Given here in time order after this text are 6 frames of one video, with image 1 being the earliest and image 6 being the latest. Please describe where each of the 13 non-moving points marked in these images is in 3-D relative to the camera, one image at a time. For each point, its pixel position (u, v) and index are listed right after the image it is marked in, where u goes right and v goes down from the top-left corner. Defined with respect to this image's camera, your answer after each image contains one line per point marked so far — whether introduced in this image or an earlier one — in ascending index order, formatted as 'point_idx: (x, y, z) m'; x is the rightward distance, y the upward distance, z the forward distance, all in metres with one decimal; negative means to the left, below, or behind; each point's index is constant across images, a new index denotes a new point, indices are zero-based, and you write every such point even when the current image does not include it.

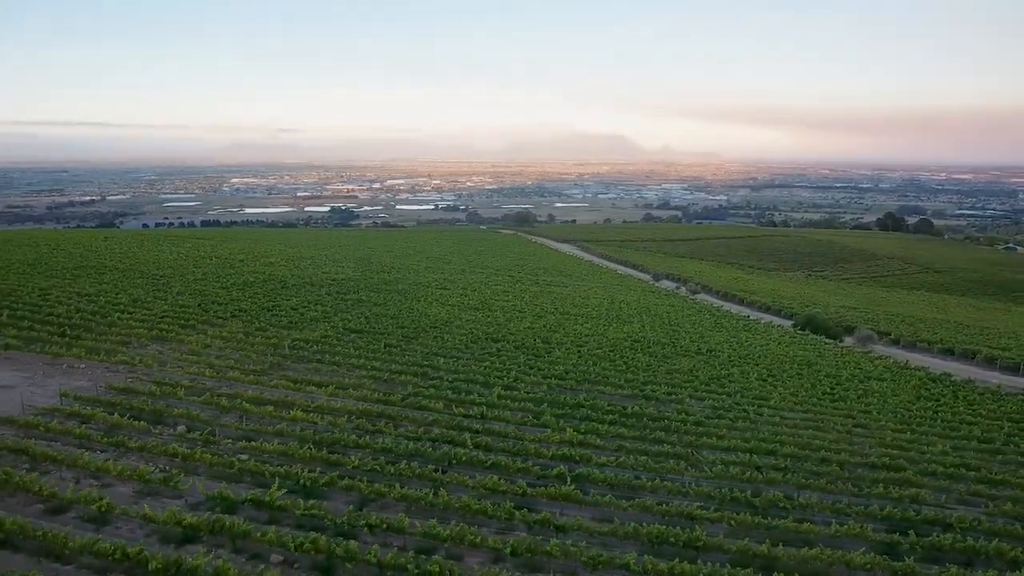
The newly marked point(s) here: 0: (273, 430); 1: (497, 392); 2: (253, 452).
0: (-5.0, -3.0, +13.5) m
1: (-0.5, -2.8, +17.4) m
2: (-5.1, -3.1, +12.5) m
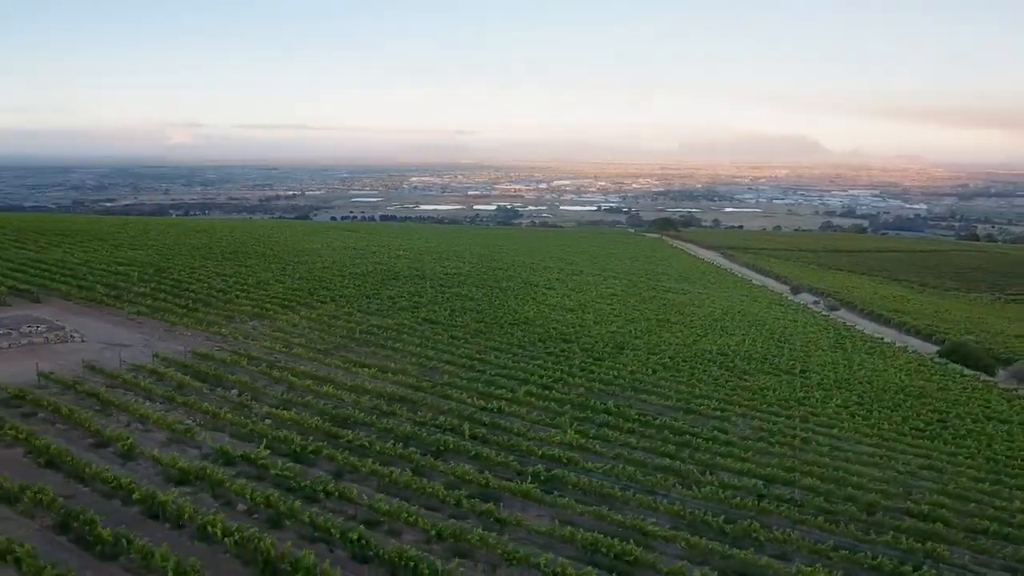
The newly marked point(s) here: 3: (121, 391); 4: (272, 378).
0: (-5.0, -2.7, +15.2) m
1: (+0.4, -2.8, +17.8) m
2: (-5.3, -2.8, +14.2) m
3: (-8.9, -2.3, +14.6) m
4: (-6.2, -2.3, +16.7) m
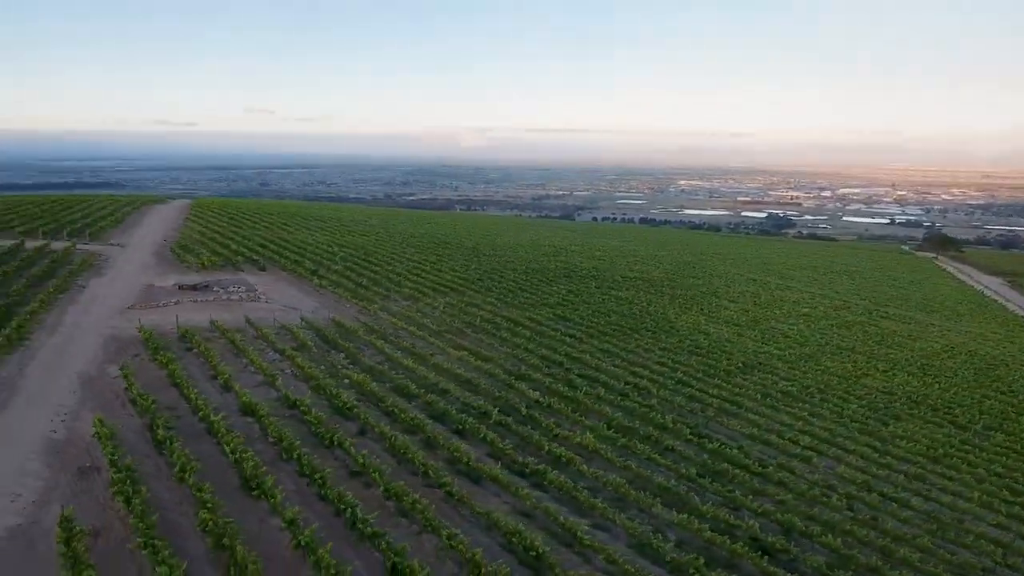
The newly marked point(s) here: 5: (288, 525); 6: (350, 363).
0: (-3.7, -2.2, +17.8) m
1: (+2.3, -2.9, +18.0) m
2: (-4.3, -2.3, +17.0) m
3: (-7.4, -1.5, +18.8) m
4: (-4.2, -1.8, +19.6) m
5: (-3.5, -3.7, +10.2) m
6: (-4.6, -2.1, +18.1) m
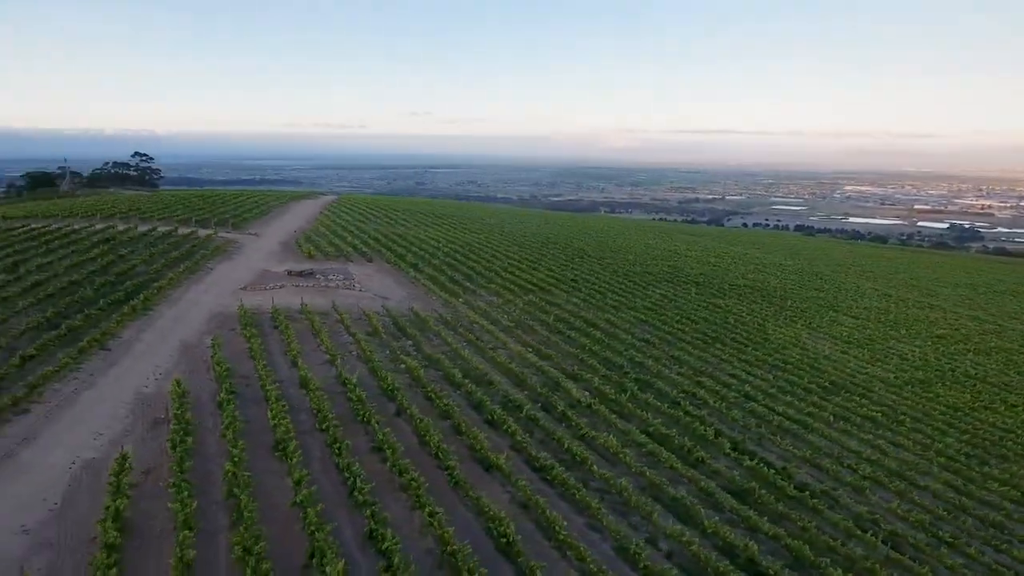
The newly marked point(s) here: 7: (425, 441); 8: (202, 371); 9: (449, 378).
0: (-2.2, -2.0, +18.8) m
1: (+3.6, -3.0, +17.8) m
2: (-3.1, -2.1, +18.2) m
3: (-5.6, -1.1, +20.7) m
4: (-2.3, -1.6, +20.8) m
5: (-3.8, -3.5, +11.5) m
6: (-3.0, -1.9, +19.4) m
7: (-1.8, -3.3, +13.7) m
8: (-7.7, -2.0, +16.0) m
9: (-1.7, -2.4, +17.5) m
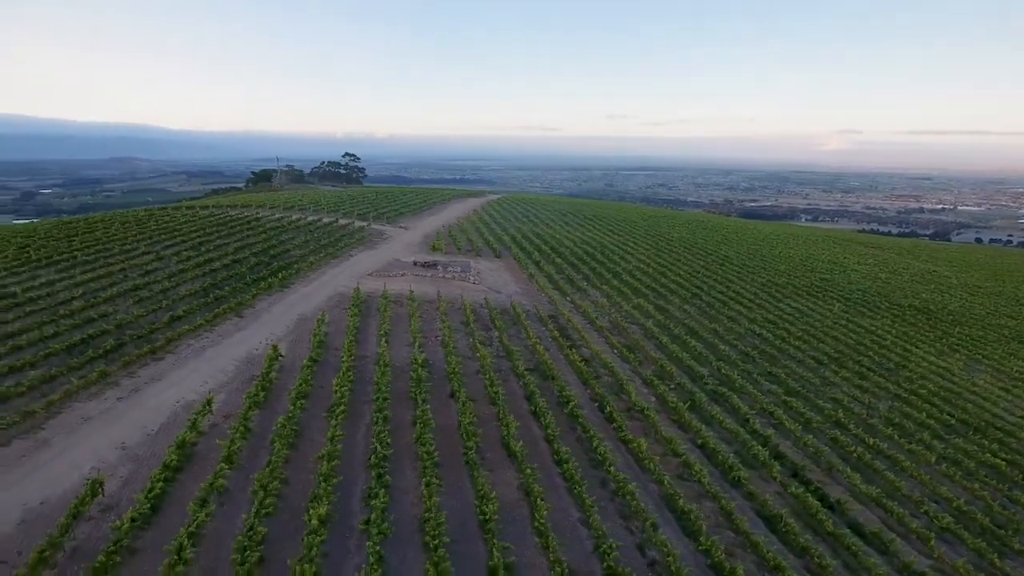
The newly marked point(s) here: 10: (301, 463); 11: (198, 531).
0: (0.0, -1.9, +19.8) m
1: (+5.2, -3.2, +17.1) m
2: (-1.0, -1.9, +19.4) m
3: (-2.7, -0.8, +22.5) m
4: (+0.5, -1.5, +21.6) m
5: (-3.8, -3.1, +13.2) m
6: (-0.6, -1.7, +20.5) m
7: (-1.1, -3.1, +14.8) m
8: (-6.0, -1.5, +18.6) m
9: (+0.1, -2.3, +18.4) m
10: (-4.1, -3.4, +12.6) m
11: (-5.0, -3.8, +10.3) m
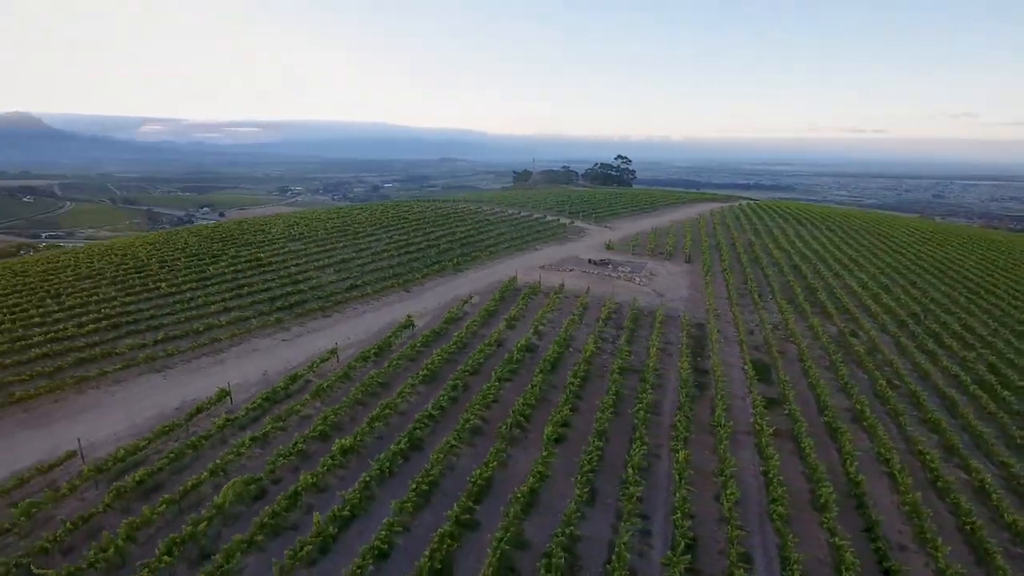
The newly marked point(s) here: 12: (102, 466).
0: (+3.5, -1.9, +20.0) m
1: (+6.9, -3.6, +15.4) m
2: (+2.5, -1.8, +20.1) m
3: (+2.4, -0.6, +23.5) m
4: (+4.8, -1.6, +21.4) m
5: (-2.8, -2.6, +15.6) m
6: (+3.4, -1.7, +20.9) m
7: (+0.3, -2.9, +15.9) m
8: (-2.3, -0.9, +21.5) m
9: (+3.0, -2.3, +18.7) m
10: (-3.3, -2.8, +15.3) m
11: (-5.2, -3.1, +13.6) m
12: (-7.6, -3.3, +12.0) m
